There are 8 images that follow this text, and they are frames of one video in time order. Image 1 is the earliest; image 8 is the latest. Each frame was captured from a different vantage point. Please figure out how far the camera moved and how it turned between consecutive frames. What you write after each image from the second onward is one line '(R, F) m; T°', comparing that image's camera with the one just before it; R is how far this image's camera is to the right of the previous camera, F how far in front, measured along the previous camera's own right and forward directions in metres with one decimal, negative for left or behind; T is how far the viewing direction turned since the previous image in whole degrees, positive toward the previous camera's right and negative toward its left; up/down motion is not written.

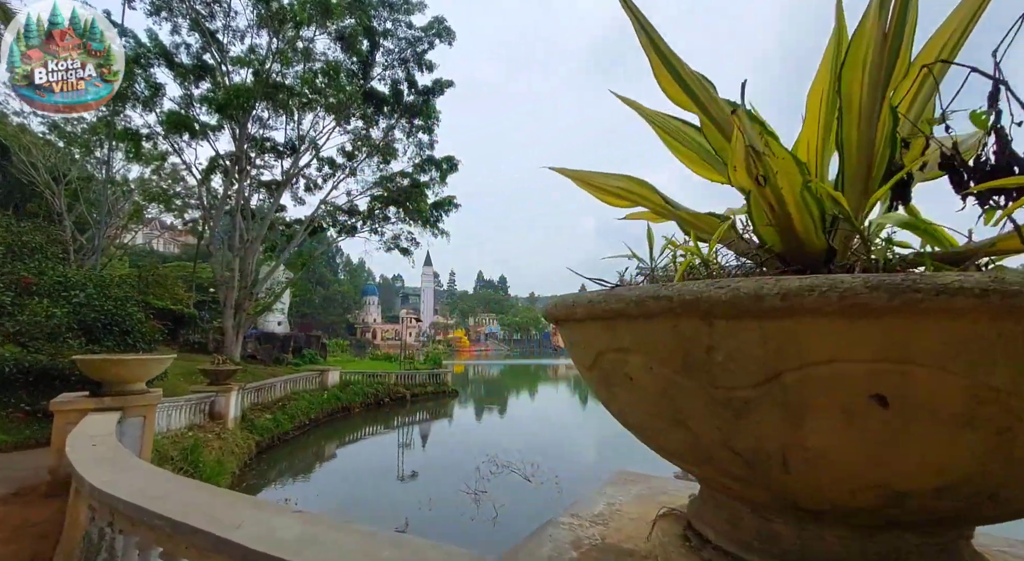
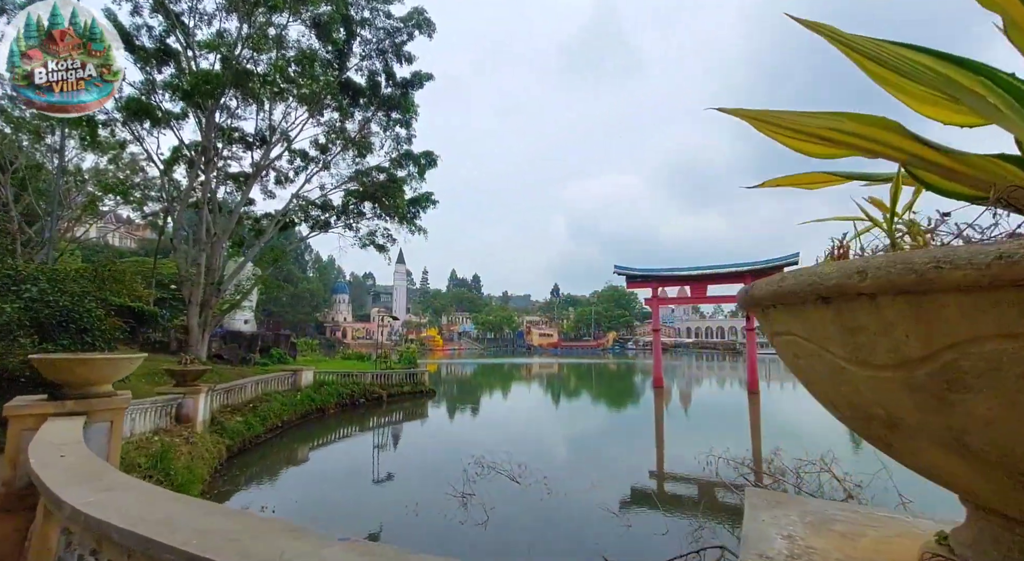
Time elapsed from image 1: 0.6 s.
(-0.2, +0.2) m; +3°
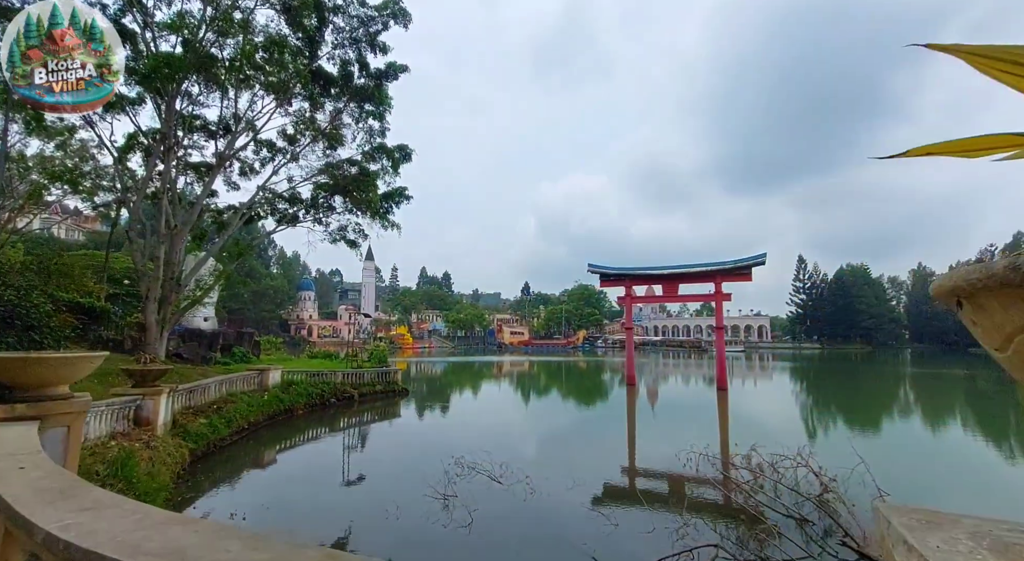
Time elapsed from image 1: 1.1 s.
(-0.2, +0.1) m; +4°
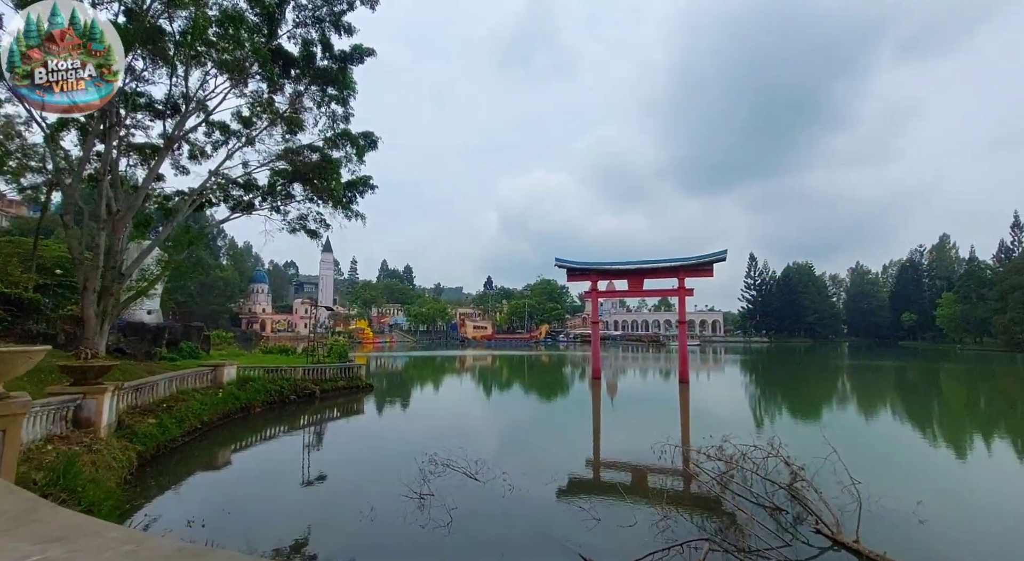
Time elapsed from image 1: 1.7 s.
(-0.2, +0.2) m; +5°
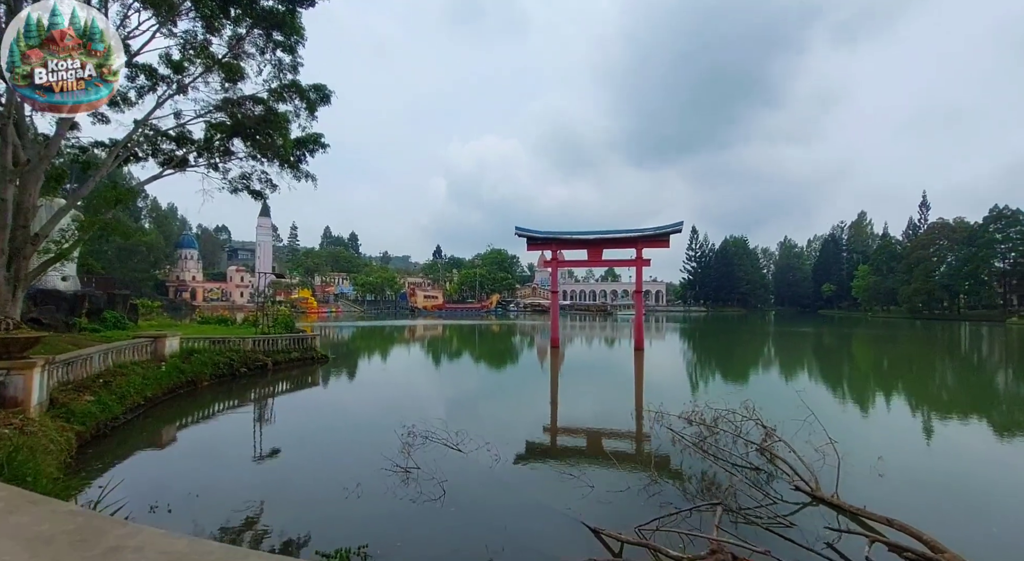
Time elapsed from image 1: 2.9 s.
(-0.5, +0.3) m; +7°
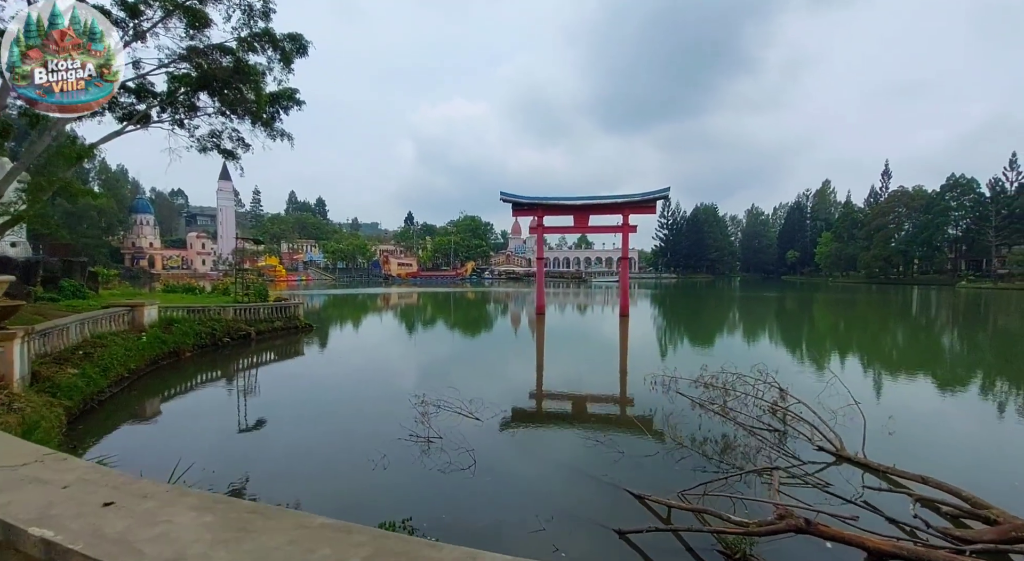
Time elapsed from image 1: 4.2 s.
(-0.6, +0.2) m; +4°
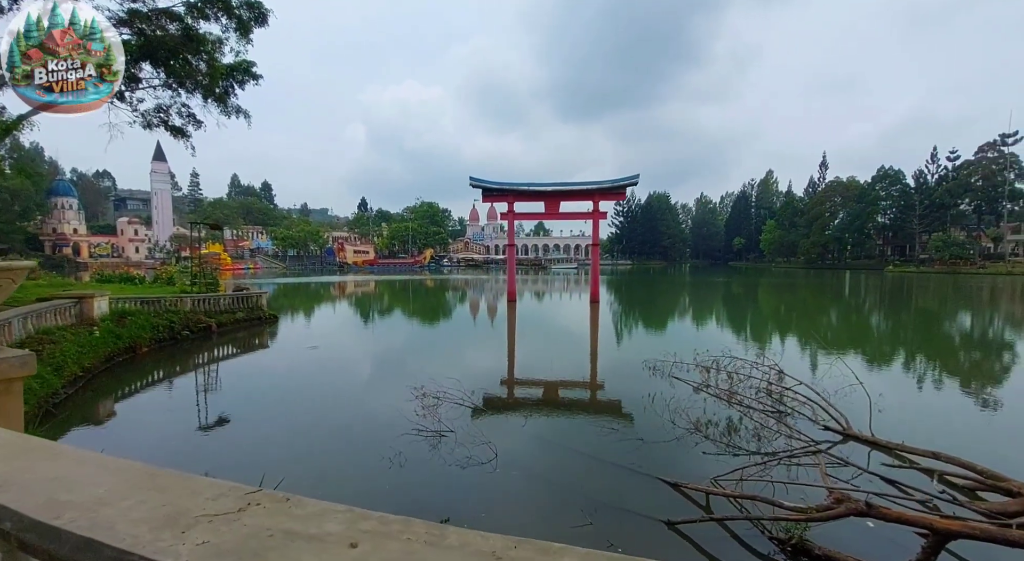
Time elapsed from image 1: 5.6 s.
(-0.6, +0.2) m; +6°
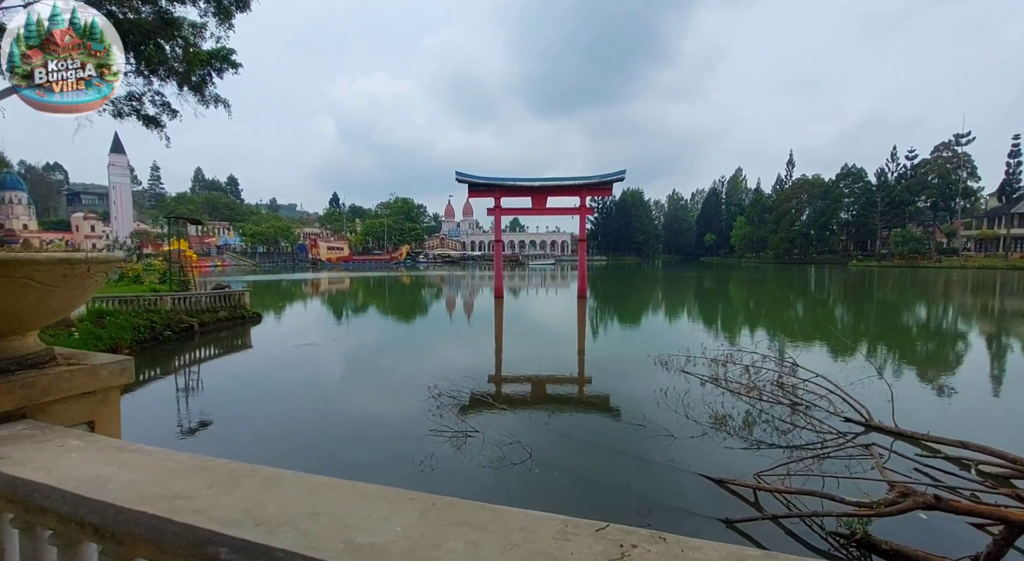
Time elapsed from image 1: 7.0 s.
(-0.5, +0.2) m; +4°
